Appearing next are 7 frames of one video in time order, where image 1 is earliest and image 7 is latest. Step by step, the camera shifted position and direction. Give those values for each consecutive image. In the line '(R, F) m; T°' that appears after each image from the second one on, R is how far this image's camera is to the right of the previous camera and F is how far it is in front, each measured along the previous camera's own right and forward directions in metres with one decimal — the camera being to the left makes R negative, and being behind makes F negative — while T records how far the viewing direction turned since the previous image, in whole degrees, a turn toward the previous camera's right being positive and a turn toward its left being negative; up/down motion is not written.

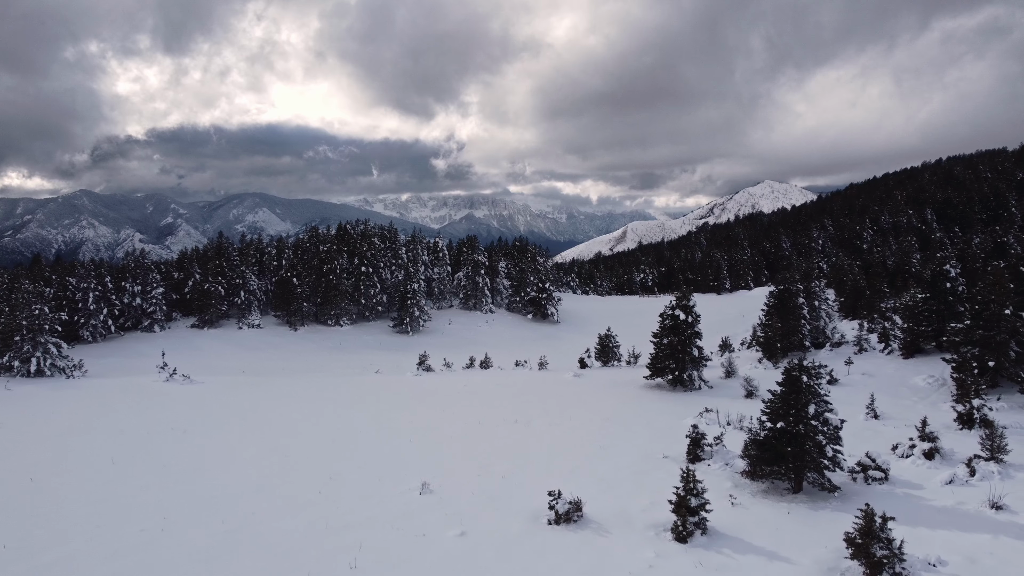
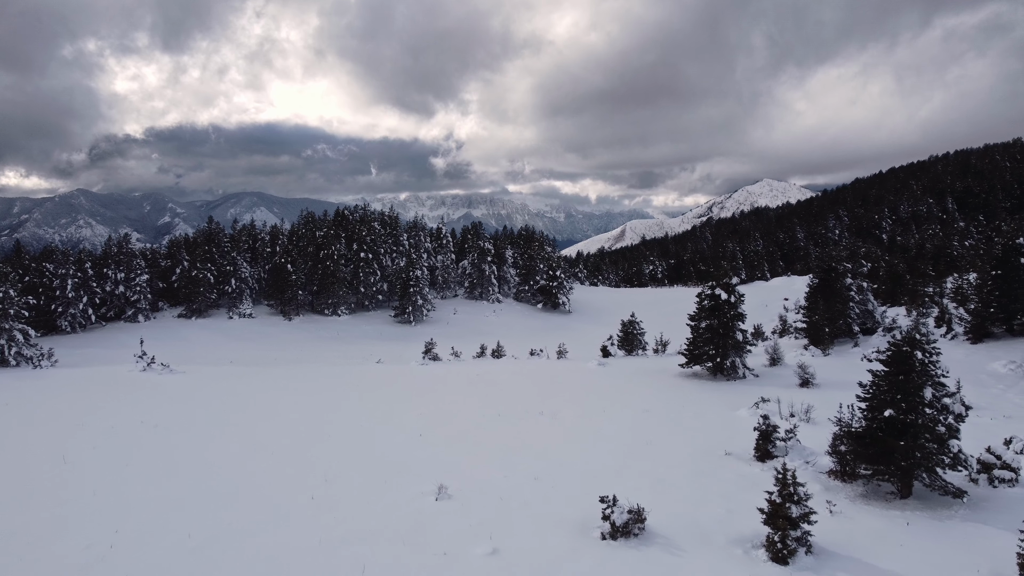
(-1.0, +2.6) m; 0°
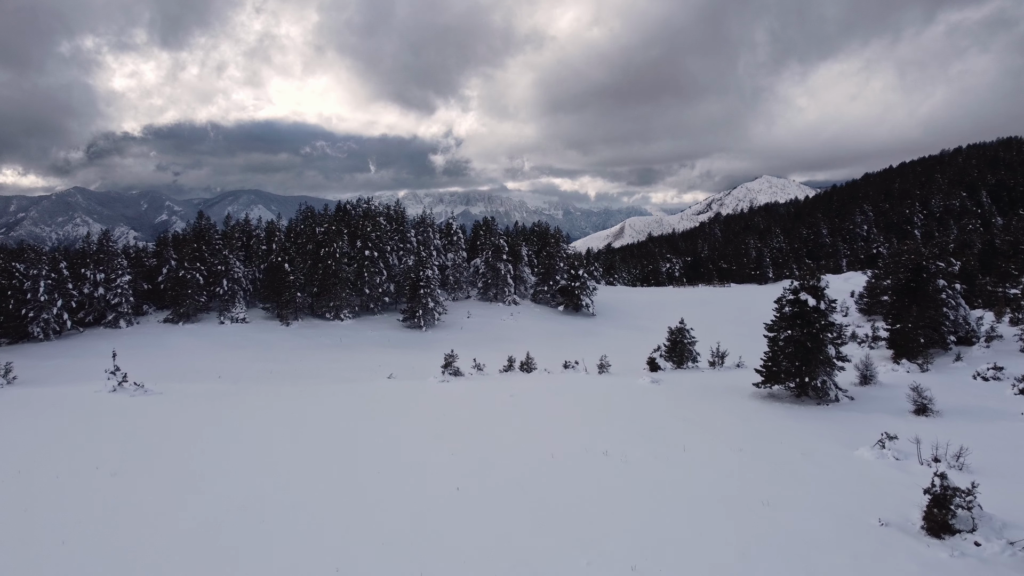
(-1.8, +3.5) m; 0°
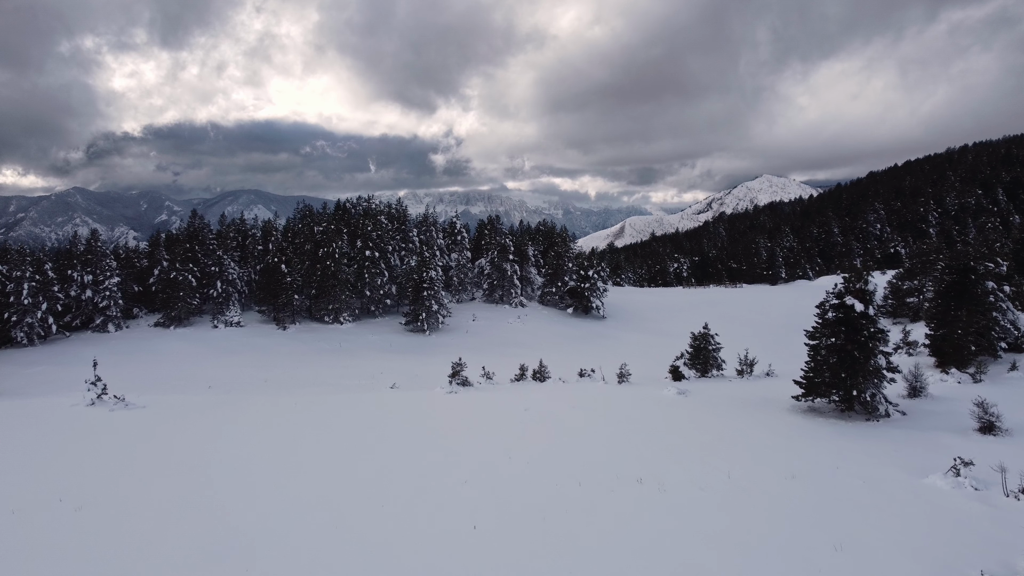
(-0.6, +1.5) m; 0°
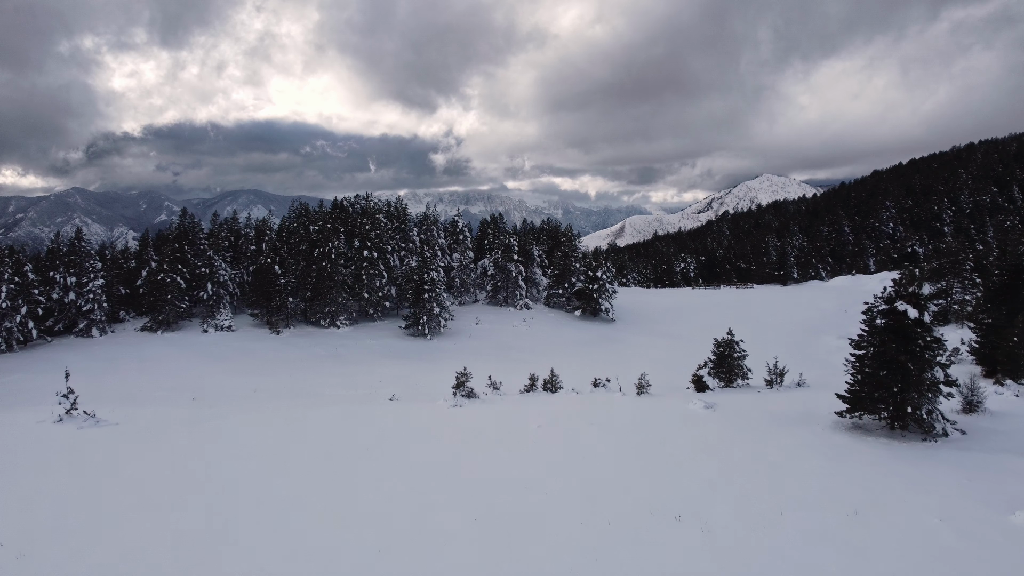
(-0.4, +1.6) m; 0°
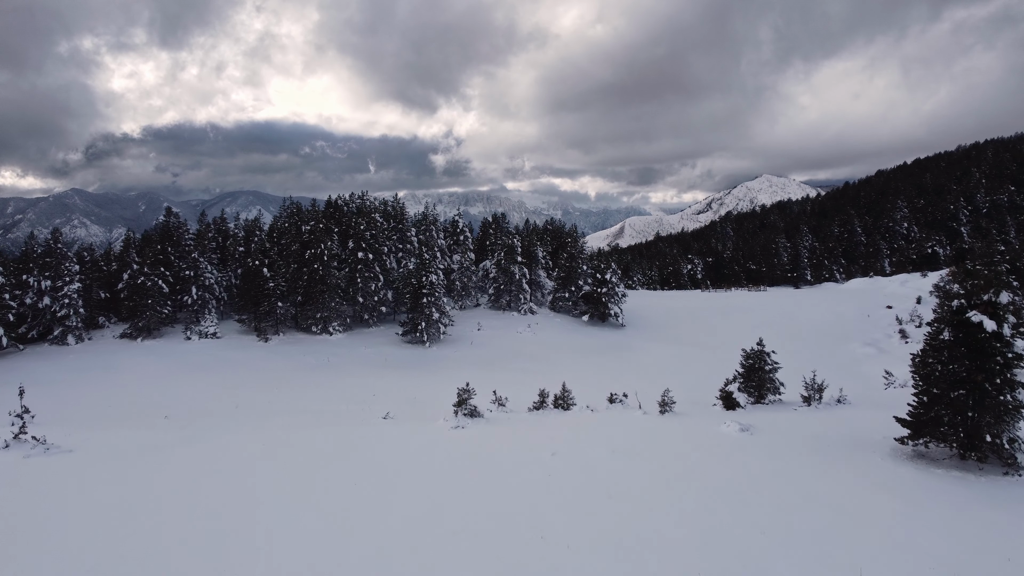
(-0.3, +1.9) m; 0°
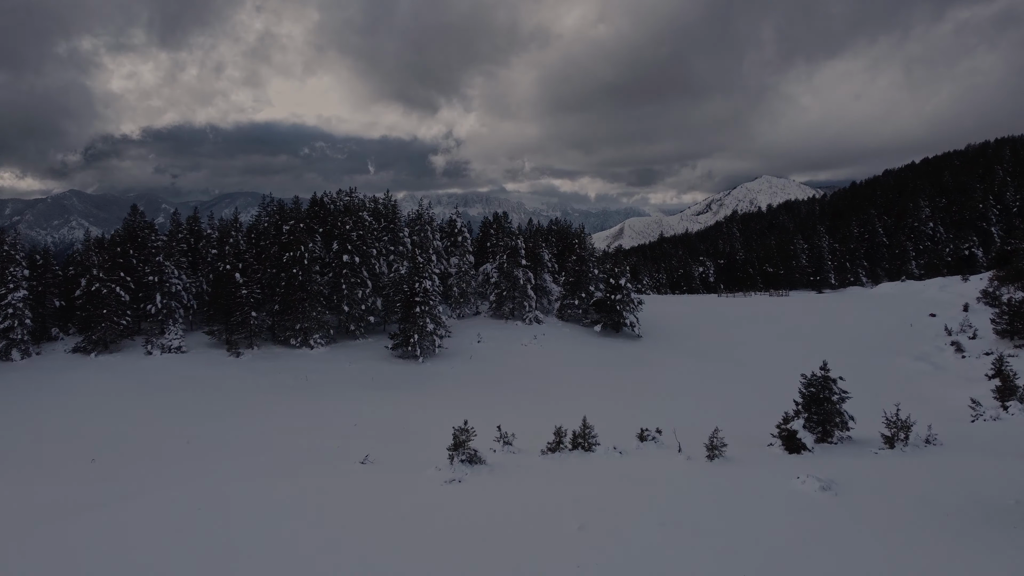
(-0.3, +3.3) m; 0°
